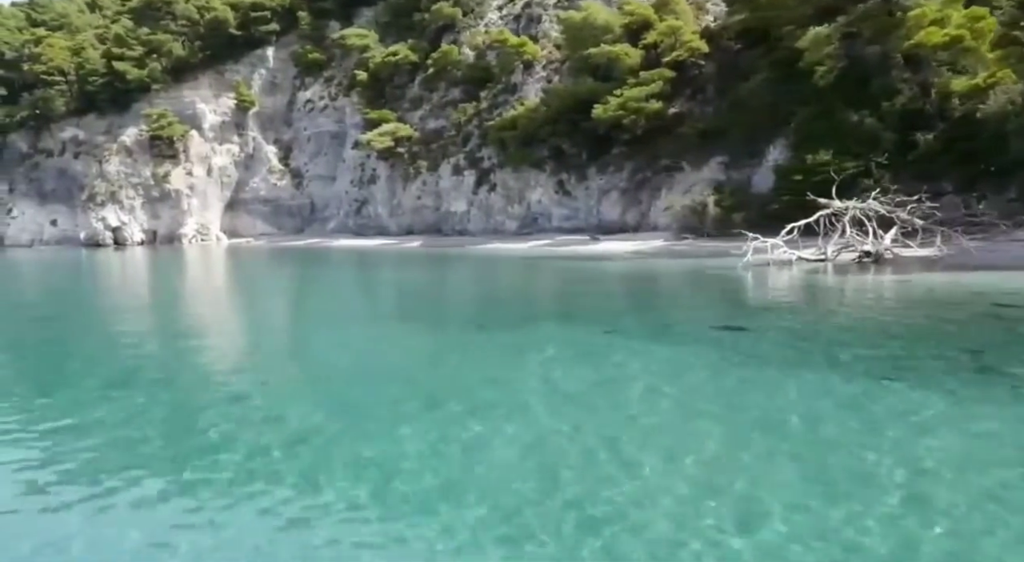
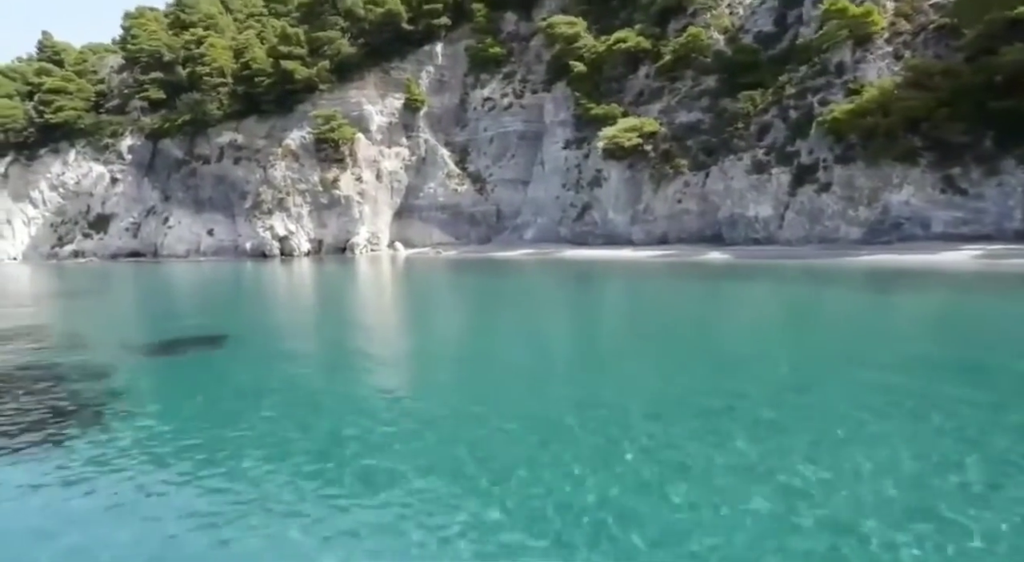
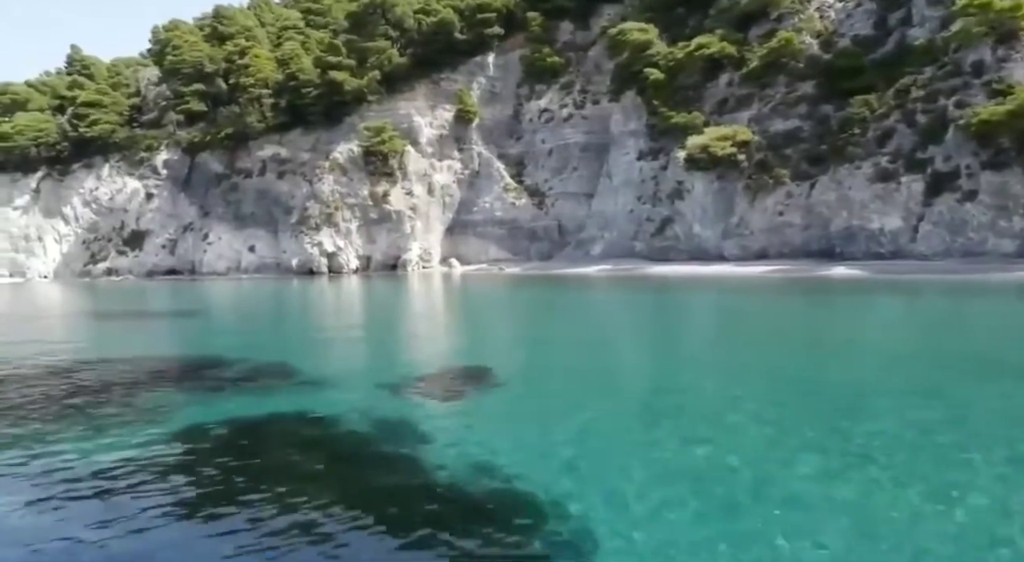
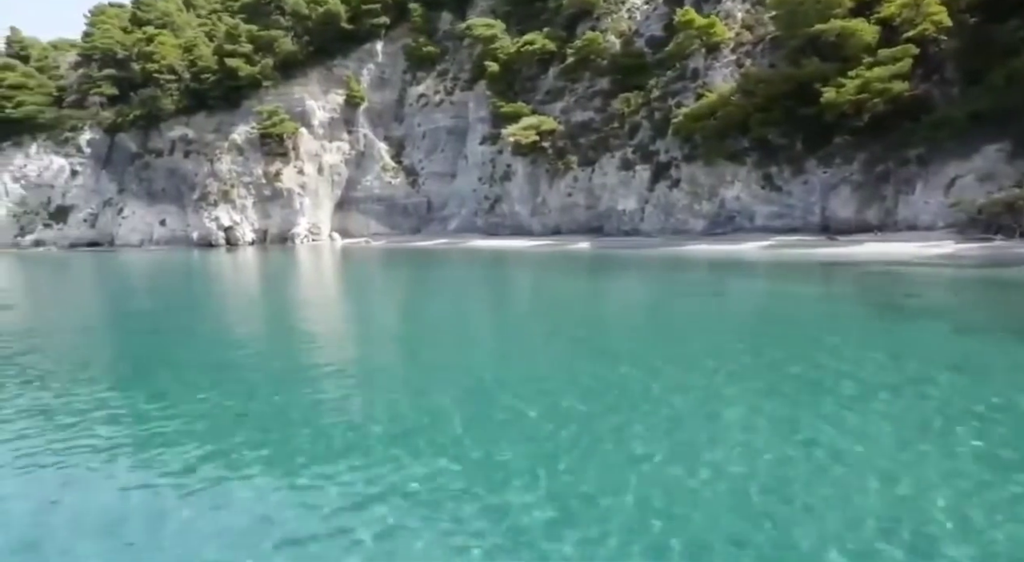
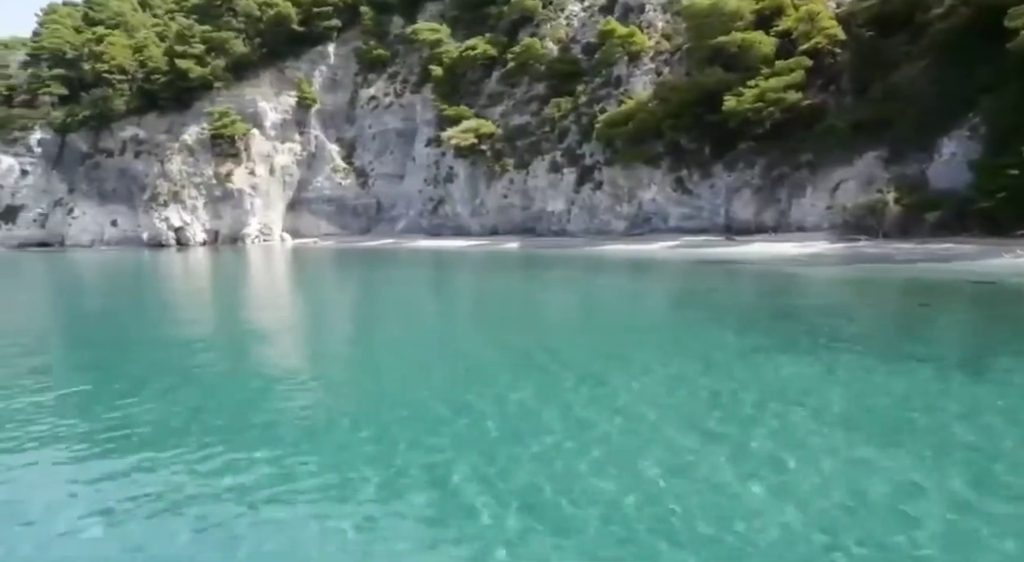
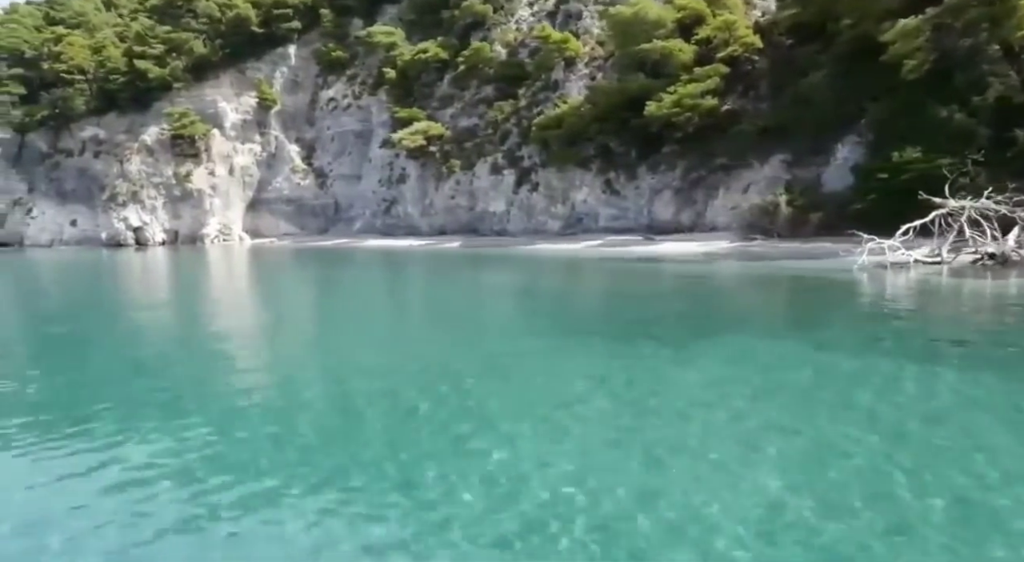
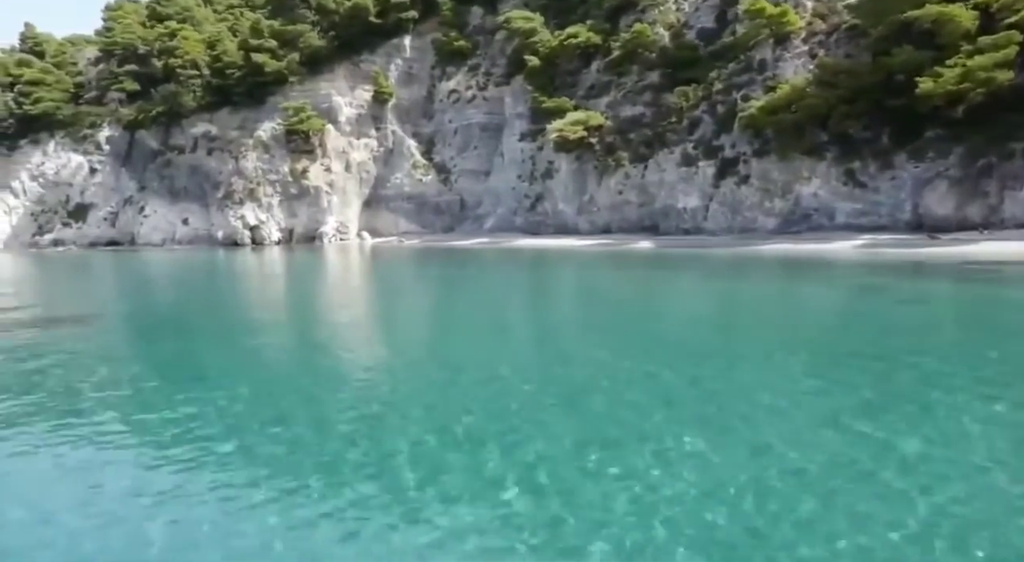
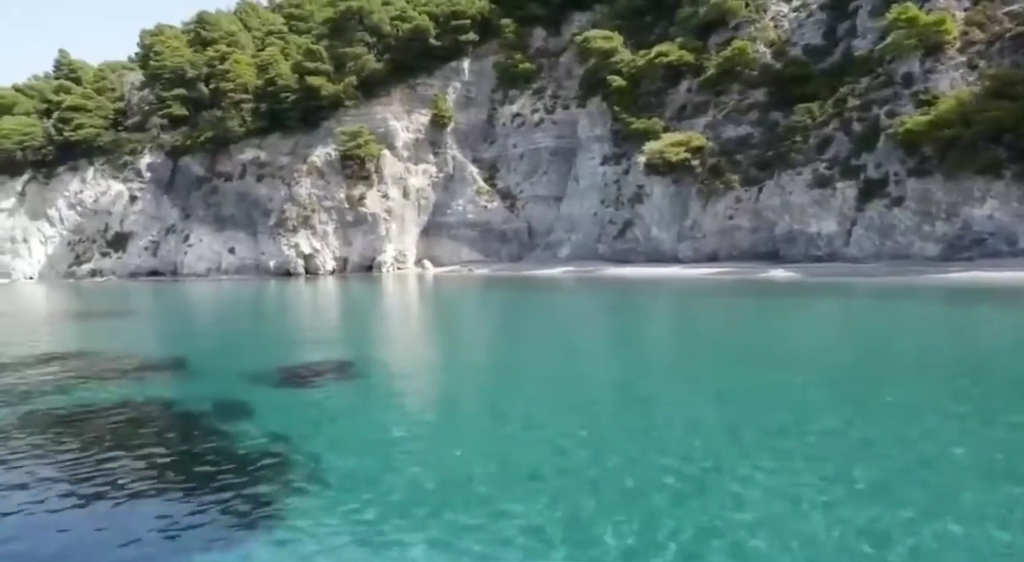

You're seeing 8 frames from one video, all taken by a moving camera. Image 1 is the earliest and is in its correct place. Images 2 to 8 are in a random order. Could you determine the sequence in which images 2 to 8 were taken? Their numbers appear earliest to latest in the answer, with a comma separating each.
6, 5, 4, 7, 2, 8, 3
